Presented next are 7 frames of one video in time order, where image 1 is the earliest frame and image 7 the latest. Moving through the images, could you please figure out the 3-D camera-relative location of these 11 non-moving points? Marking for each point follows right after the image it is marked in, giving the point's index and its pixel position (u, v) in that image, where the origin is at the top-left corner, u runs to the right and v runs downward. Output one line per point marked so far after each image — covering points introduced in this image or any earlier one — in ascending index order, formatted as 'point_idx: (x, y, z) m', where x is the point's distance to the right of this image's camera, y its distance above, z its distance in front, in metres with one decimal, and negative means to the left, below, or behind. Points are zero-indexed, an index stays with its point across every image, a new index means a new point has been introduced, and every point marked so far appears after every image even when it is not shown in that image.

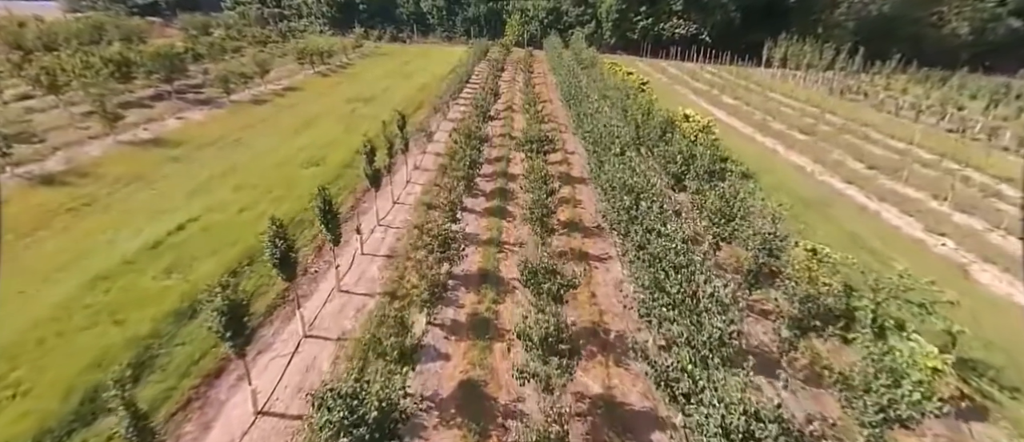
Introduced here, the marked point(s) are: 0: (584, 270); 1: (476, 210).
0: (+2.4, -1.6, +15.1) m
1: (-1.5, +0.4, +19.1) m
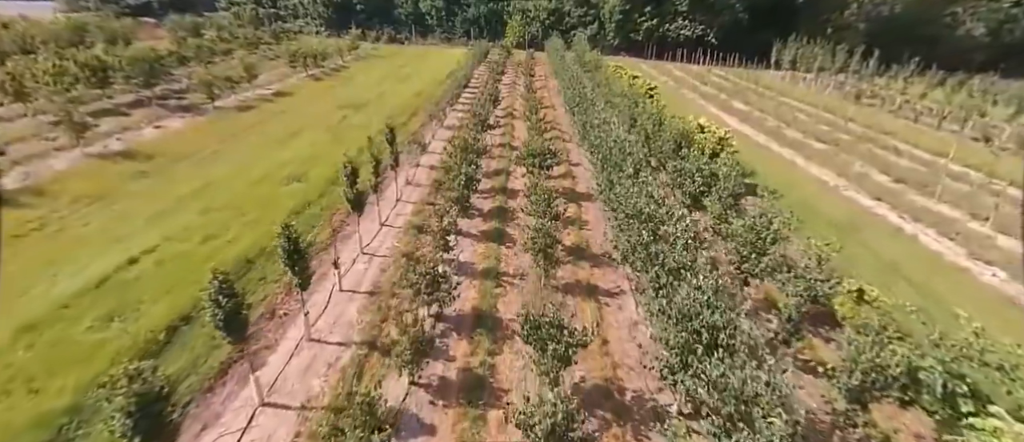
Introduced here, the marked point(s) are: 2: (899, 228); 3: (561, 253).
0: (+2.4, -2.6, +13.3) m
1: (-1.5, -0.5, +17.3) m
2: (+16.8, -0.3, +19.6) m
3: (+1.8, -1.1, +16.2) m
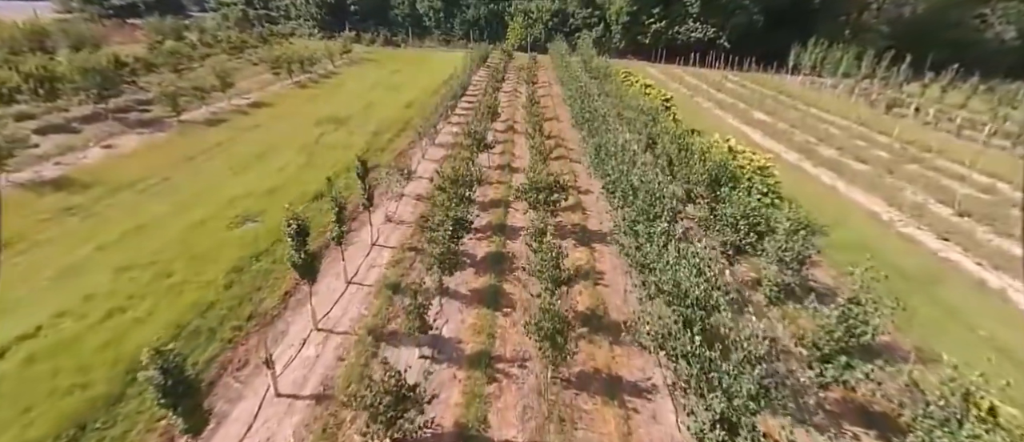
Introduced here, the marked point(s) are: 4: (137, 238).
0: (+2.3, -4.3, +9.8) m
1: (-1.6, -2.2, +13.9) m
2: (+16.7, -2.1, +16.1) m
3: (+1.7, -2.9, +12.7) m
4: (-12.5, -0.6, +15.1) m
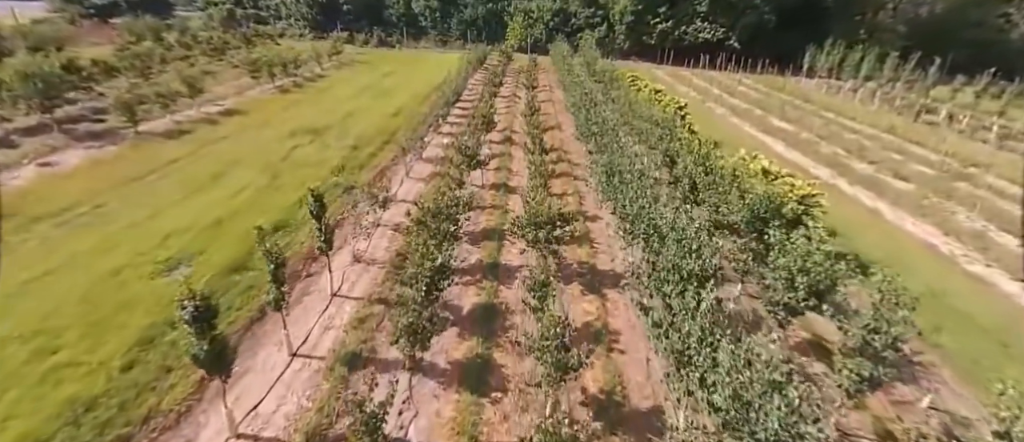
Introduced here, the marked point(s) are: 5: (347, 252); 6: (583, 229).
0: (+2.1, -5.6, +6.7) m
1: (-1.8, -3.6, +10.8) m
2: (+16.5, -3.4, +13.0) m
3: (+1.5, -4.2, +9.7) m
4: (-12.7, -1.9, +12.0) m
5: (-5.5, -1.0, +15.0) m
6: (+2.8, -0.3, +18.0) m
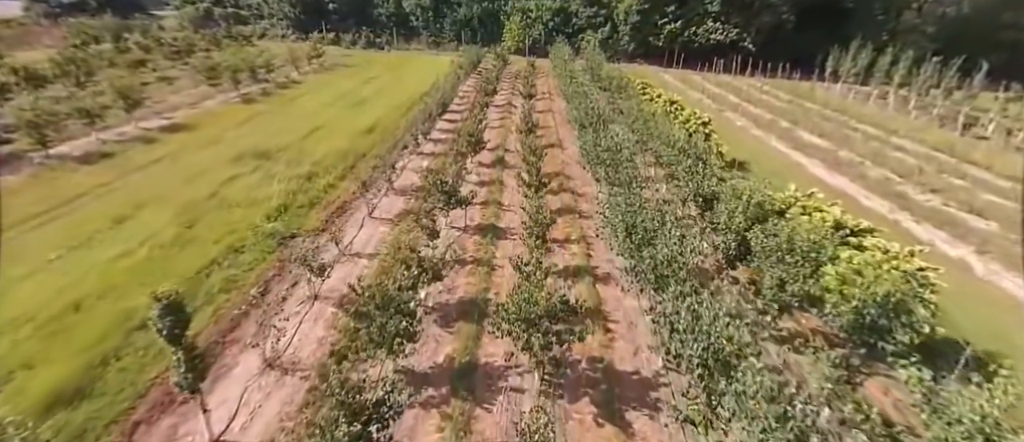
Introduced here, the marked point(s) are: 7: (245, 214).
0: (+1.7, -7.7, +2.2) m
1: (-2.2, -5.6, +6.2) m
2: (+16.1, -5.4, +8.4) m
3: (+1.1, -6.2, +5.1) m
4: (-13.2, -3.9, +7.5) m
5: (-5.9, -3.0, +10.4) m
6: (+2.4, -2.3, +13.5) m
7: (-9.4, +0.2, +16.0) m
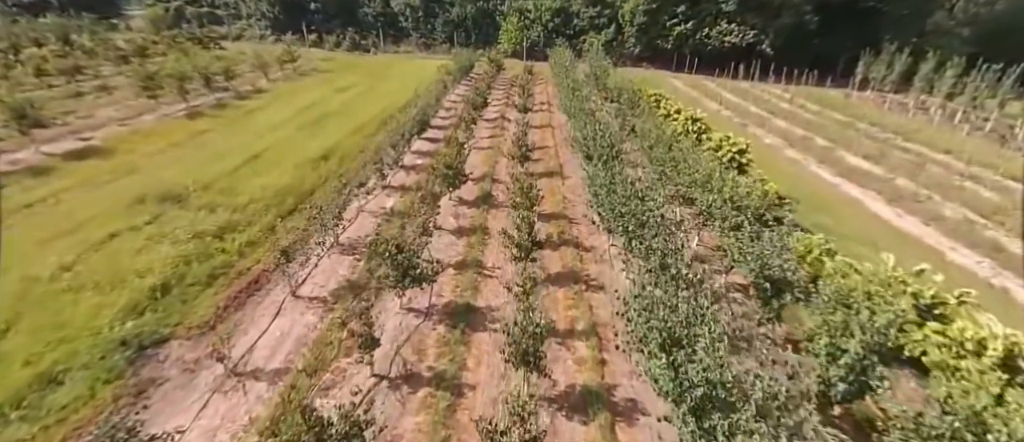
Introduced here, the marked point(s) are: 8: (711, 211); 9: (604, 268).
0: (+1.1, -9.9, -2.9) m
1: (-2.8, -7.8, +1.2) m
2: (+15.5, -7.8, +3.3) m
3: (+0.5, -8.5, 0.0) m
4: (-13.7, -6.1, +2.4) m
5: (-6.5, -5.3, +5.3) m
6: (+1.9, -4.6, +8.4) m
7: (-9.9, -2.0, +10.9) m
8: (+6.3, +0.3, +14.4) m
9: (+2.9, -1.5, +15.1) m
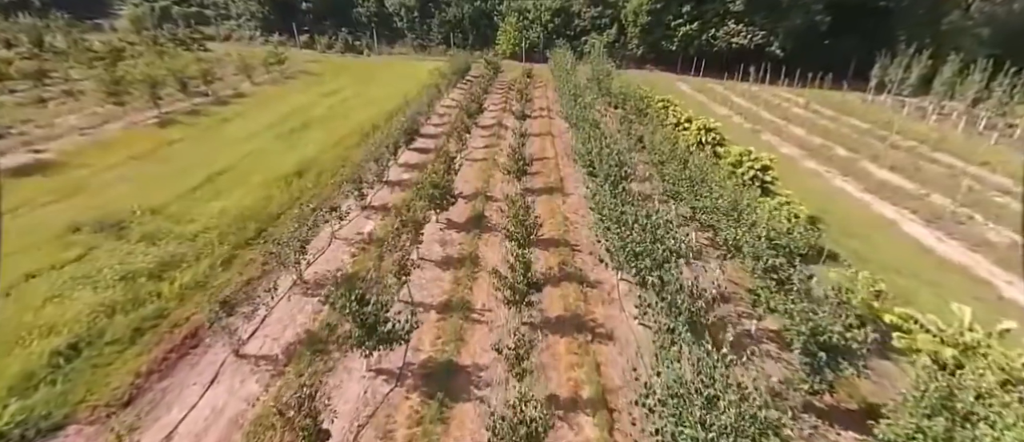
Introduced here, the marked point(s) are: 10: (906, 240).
0: (+0.8, -10.9, -5.1) m
1: (-3.0, -8.8, -1.1) m
2: (+15.3, -8.8, +1.1) m
3: (+0.2, -9.5, -2.2) m
4: (-13.9, -7.1, +0.2) m
5: (-6.7, -6.2, +3.1) m
6: (+1.6, -5.6, +6.2) m
7: (-10.1, -3.0, +8.7) m
8: (+6.1, -0.7, +12.1) m
9: (+2.7, -2.5, +12.8) m
10: (+16.2, -0.7, +18.4) m
